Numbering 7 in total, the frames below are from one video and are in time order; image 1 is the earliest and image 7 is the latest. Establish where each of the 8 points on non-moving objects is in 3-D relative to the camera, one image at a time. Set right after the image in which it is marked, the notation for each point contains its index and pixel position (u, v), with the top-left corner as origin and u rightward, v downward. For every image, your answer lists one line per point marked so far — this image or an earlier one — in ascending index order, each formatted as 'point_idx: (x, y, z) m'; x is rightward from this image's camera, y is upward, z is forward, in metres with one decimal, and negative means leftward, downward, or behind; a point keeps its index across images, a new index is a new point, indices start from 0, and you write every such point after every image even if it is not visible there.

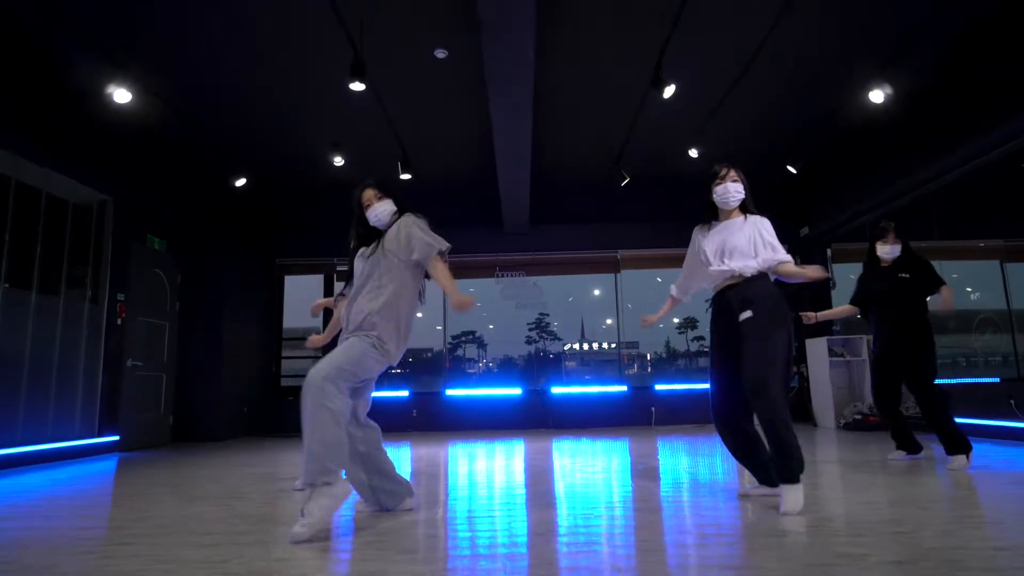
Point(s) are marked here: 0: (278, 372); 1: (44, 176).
0: (-2.9, -1.0, +7.7) m
1: (-3.6, +0.9, +4.8) m
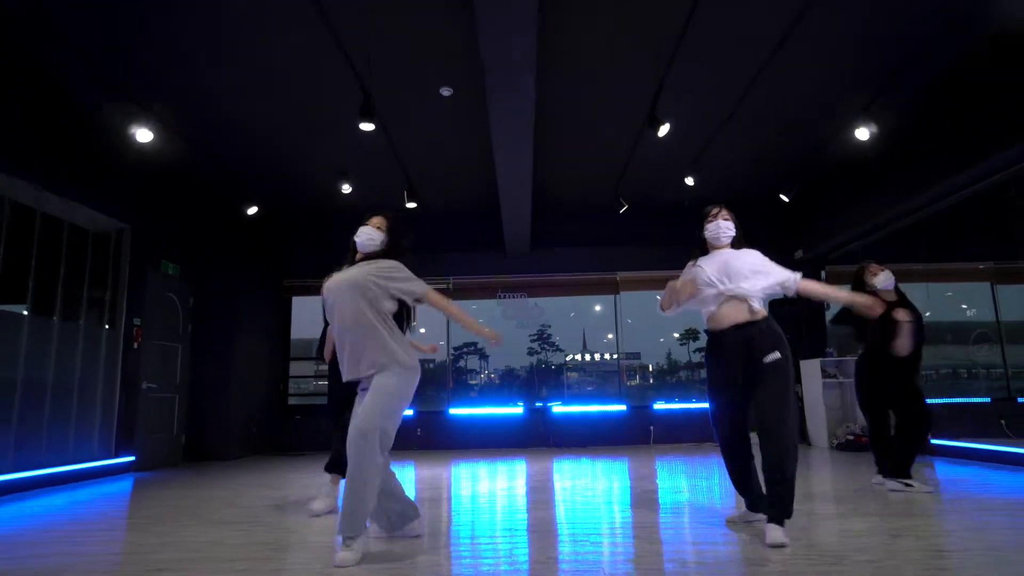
0: (-2.9, -1.3, +7.9) m
1: (-3.6, +0.6, +5.0) m
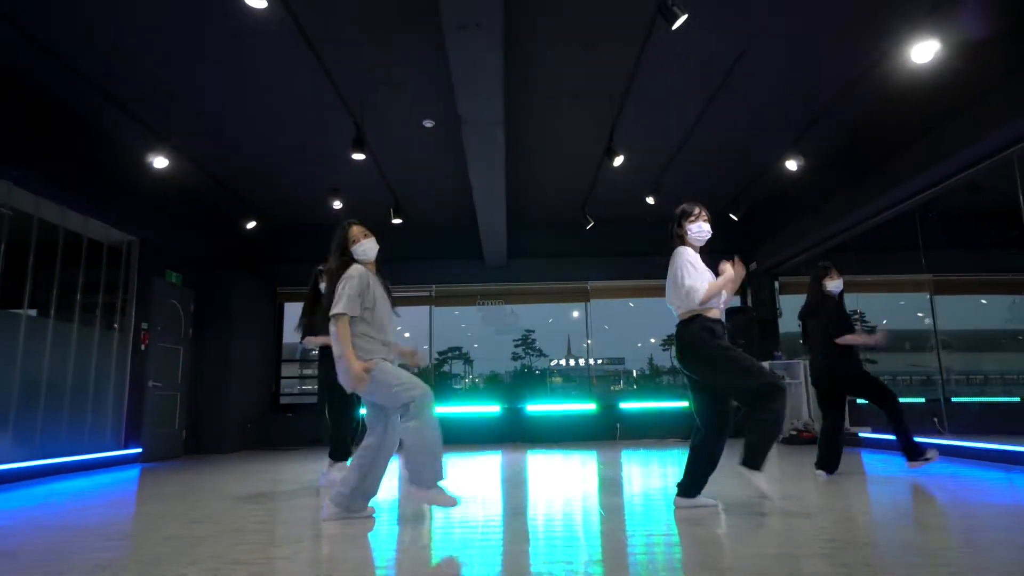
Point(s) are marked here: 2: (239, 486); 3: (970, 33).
0: (-3.2, -1.4, +8.4) m
1: (-3.8, +0.6, +5.5) m
2: (-2.1, -1.5, +4.8) m
3: (+2.9, +1.6, +4.0) m
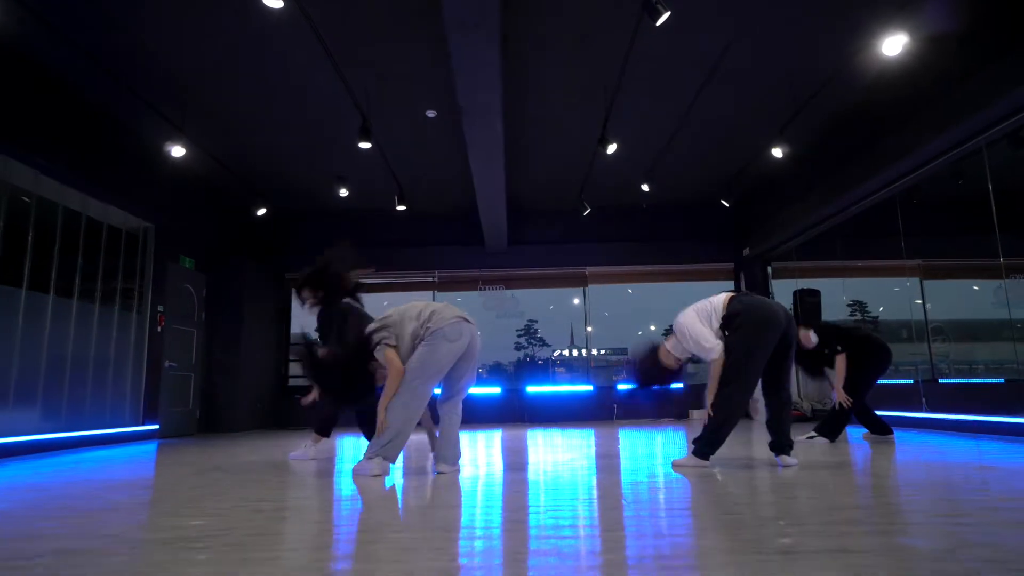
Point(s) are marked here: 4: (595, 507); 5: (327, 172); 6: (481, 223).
0: (-3.2, -1.2, +8.7) m
1: (-3.8, +0.7, +5.8) m
2: (-2.1, -1.4, +5.1) m
3: (+2.9, +1.8, +4.2) m
4: (+0.3, -0.8, +2.3) m
5: (-2.1, +1.3, +7.0) m
6: (-0.4, +0.8, +7.6) m
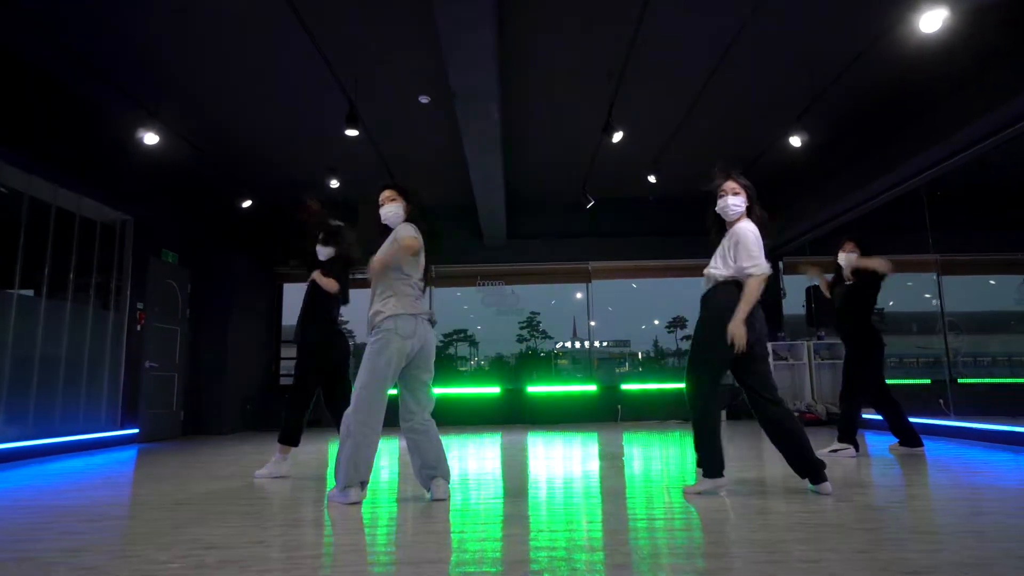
0: (-3.2, -1.1, +8.4) m
1: (-3.9, +0.8, +5.5) m
2: (-2.1, -1.4, +4.7) m
3: (+2.9, +1.8, +3.8) m
4: (+0.3, -0.8, +1.9) m
5: (-2.1, +1.4, +6.6) m
6: (-0.4, +0.8, +7.3) m
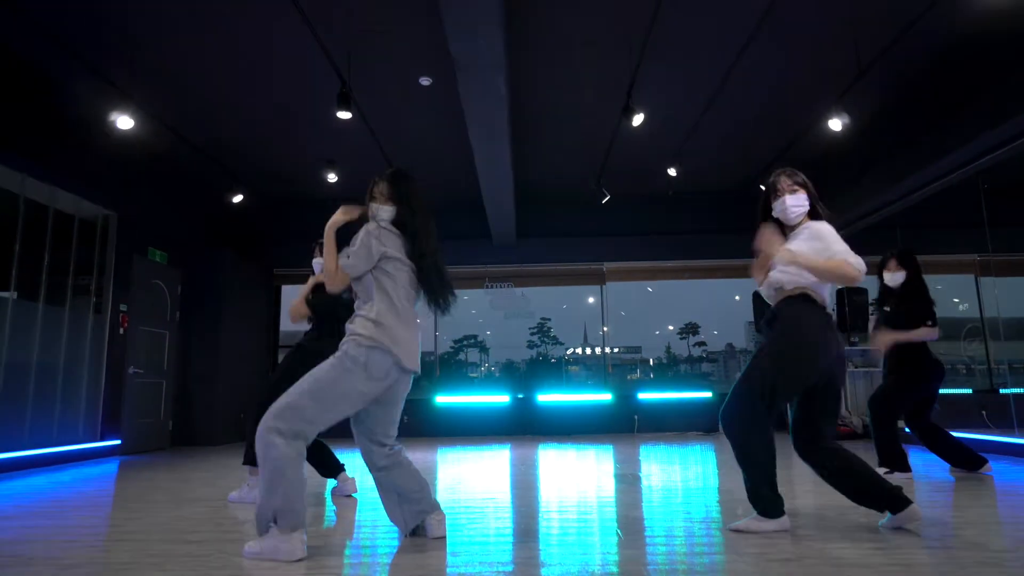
0: (-3.0, -1.2, +7.9) m
1: (-3.8, +0.8, +5.1) m
2: (-2.0, -1.3, +4.3) m
3: (+2.9, +1.8, +3.3) m
4: (+0.3, -0.8, +1.4) m
5: (-2.0, +1.3, +6.2) m
6: (-0.3, +0.8, +6.8) m
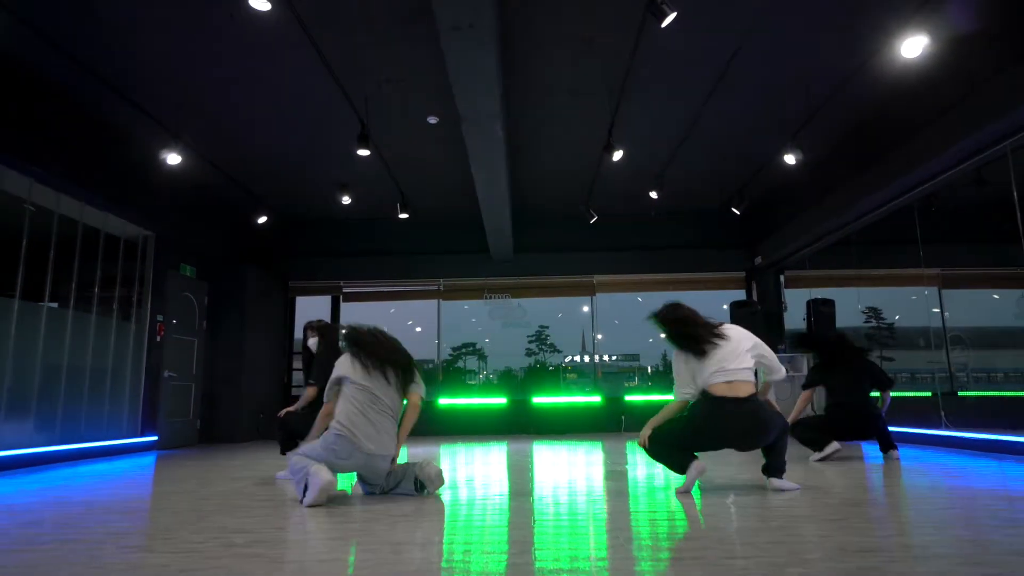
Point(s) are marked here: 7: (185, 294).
0: (-3.1, -1.3, +8.6) m
1: (-3.8, +0.6, +5.8) m
2: (-2.1, -1.5, +4.9) m
3: (+2.9, +1.7, +4.0) m
4: (+0.3, -0.9, +2.1) m
5: (-2.0, +1.2, +6.9) m
6: (-0.3, +0.7, +7.5) m
7: (-3.7, -0.1, +7.0) m
